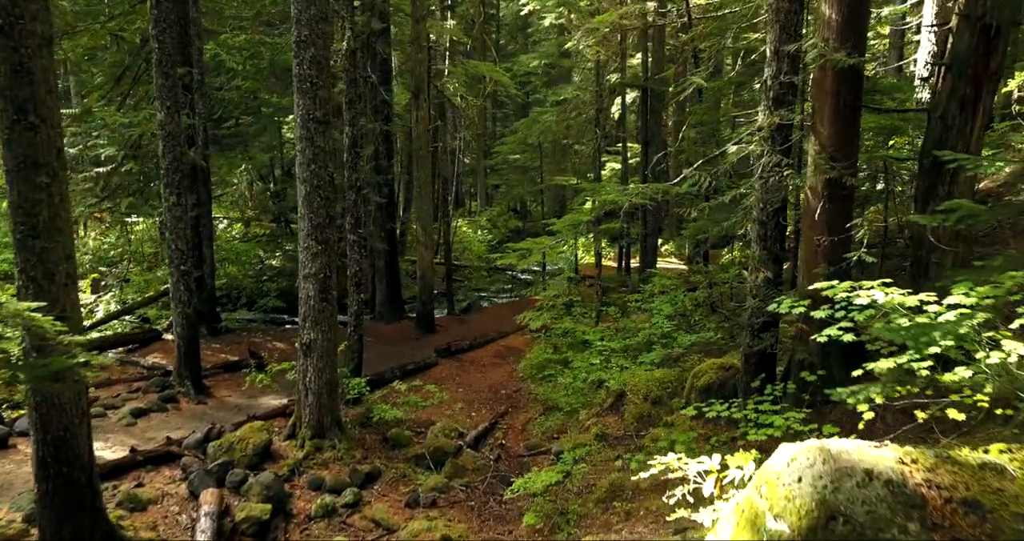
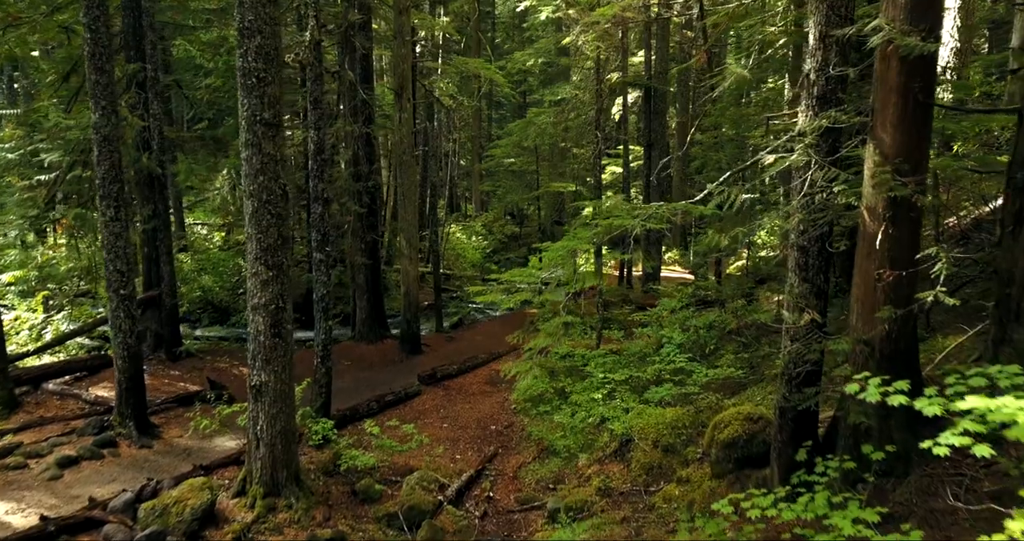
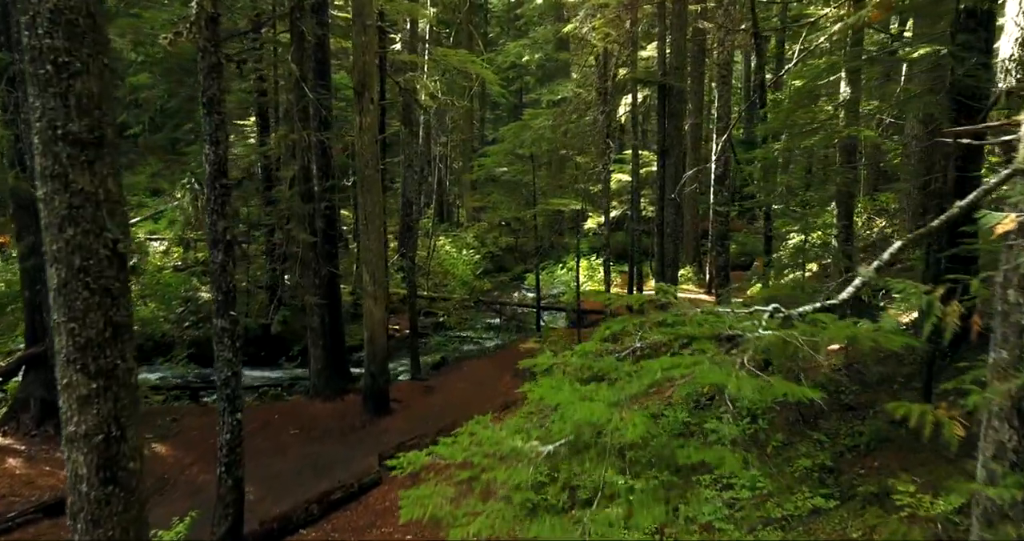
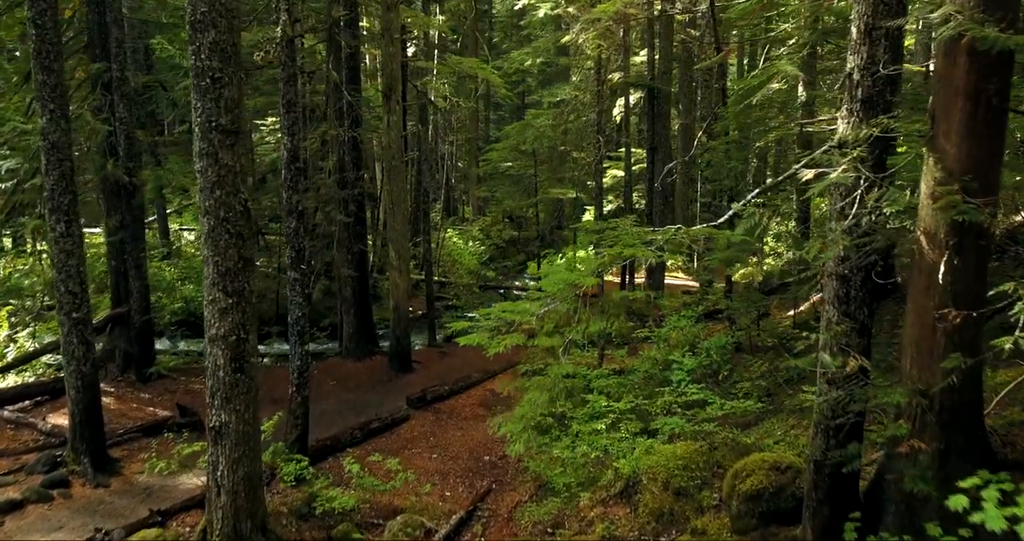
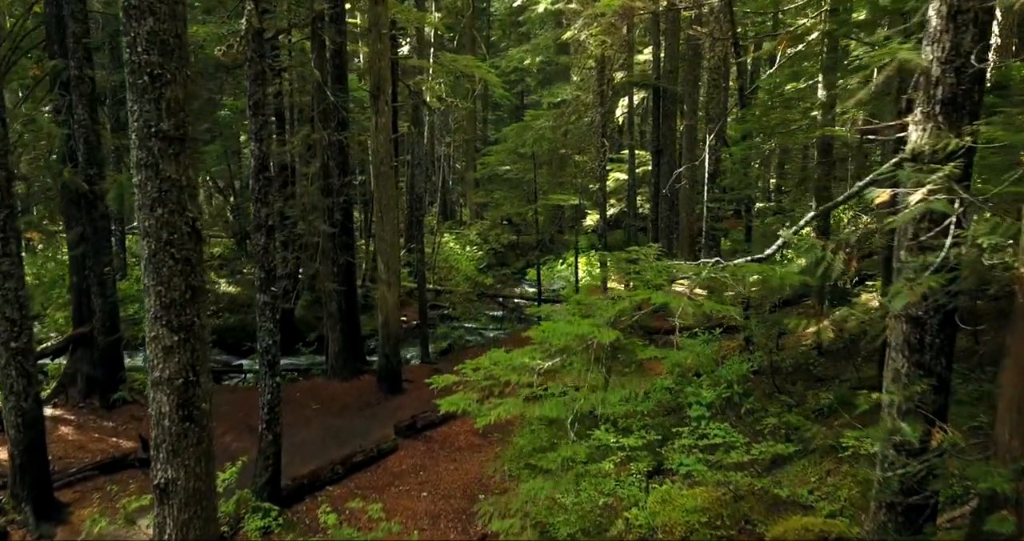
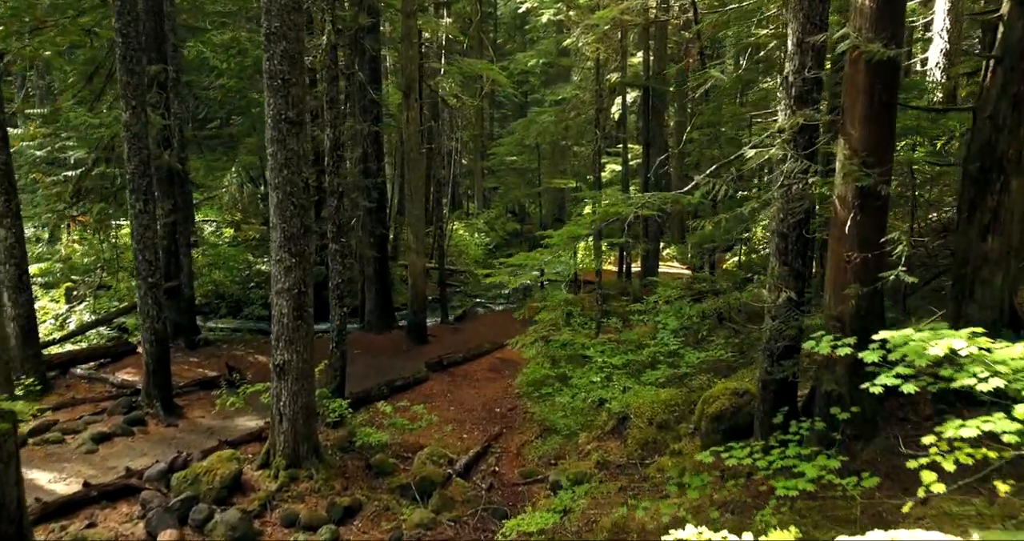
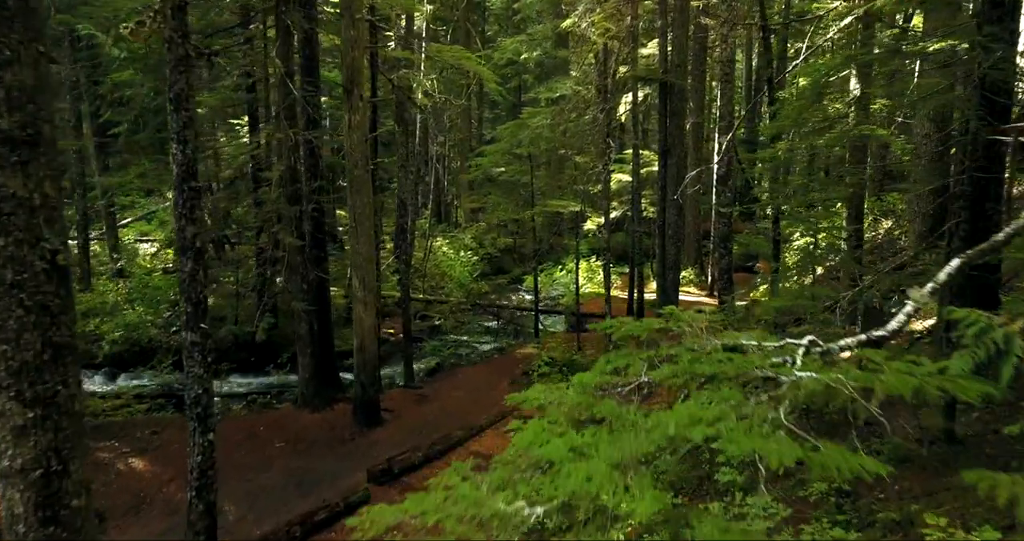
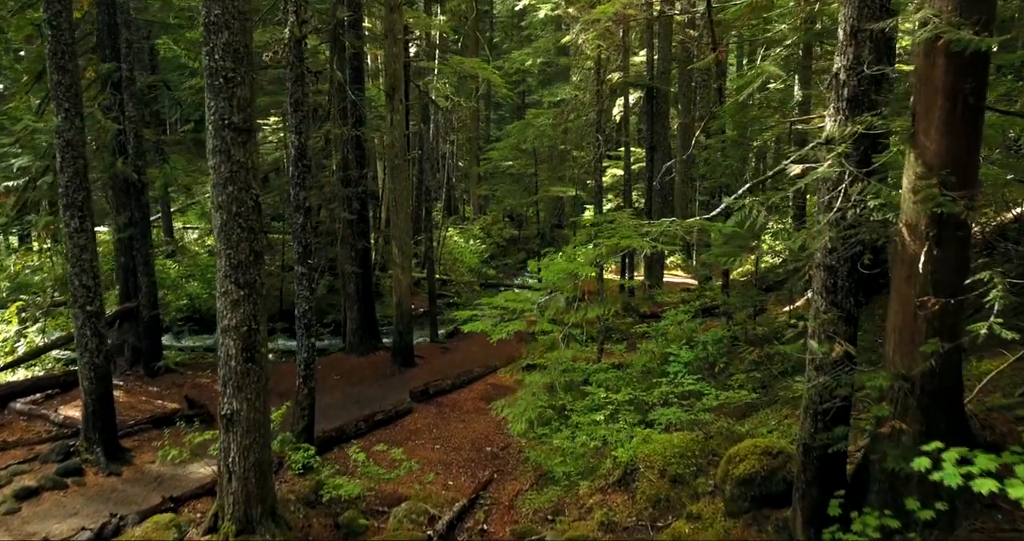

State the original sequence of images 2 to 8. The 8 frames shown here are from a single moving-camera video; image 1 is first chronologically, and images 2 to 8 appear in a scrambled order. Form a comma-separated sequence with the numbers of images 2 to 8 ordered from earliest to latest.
6, 2, 8, 4, 5, 3, 7
